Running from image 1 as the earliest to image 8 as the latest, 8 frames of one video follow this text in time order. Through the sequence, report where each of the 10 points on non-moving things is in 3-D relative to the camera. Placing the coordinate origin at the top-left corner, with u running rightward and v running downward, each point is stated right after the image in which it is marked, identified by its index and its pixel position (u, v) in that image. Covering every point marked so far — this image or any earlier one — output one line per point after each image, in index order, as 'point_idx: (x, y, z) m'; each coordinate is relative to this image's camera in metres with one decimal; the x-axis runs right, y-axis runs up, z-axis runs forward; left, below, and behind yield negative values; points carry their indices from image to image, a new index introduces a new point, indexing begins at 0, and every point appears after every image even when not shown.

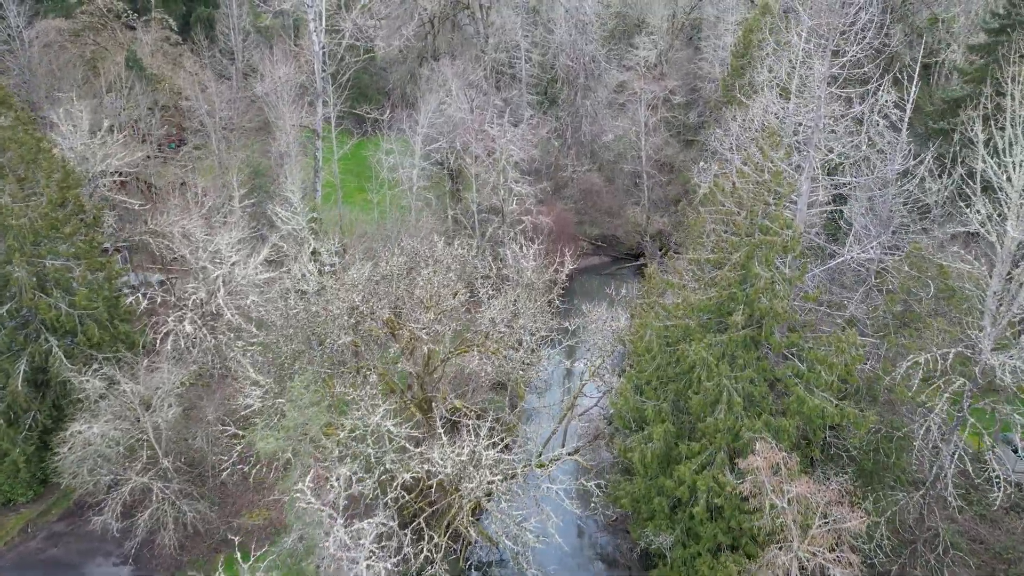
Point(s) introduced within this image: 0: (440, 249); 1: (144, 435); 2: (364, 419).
0: (-1.5, +0.8, +14.5) m
1: (-6.9, -2.8, +13.1) m
2: (-2.5, -2.2, +11.6) m
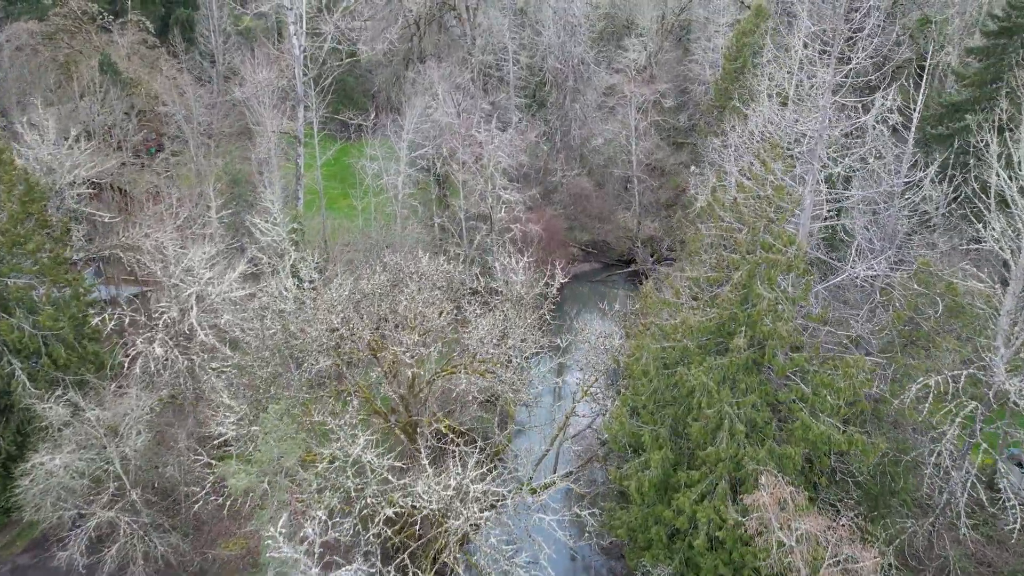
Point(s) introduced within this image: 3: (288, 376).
0: (-1.7, +0.4, +13.8) m
1: (-7.1, -3.1, +12.4) m
2: (-2.6, -2.5, +10.9) m
3: (-4.0, -1.6, +12.5) m
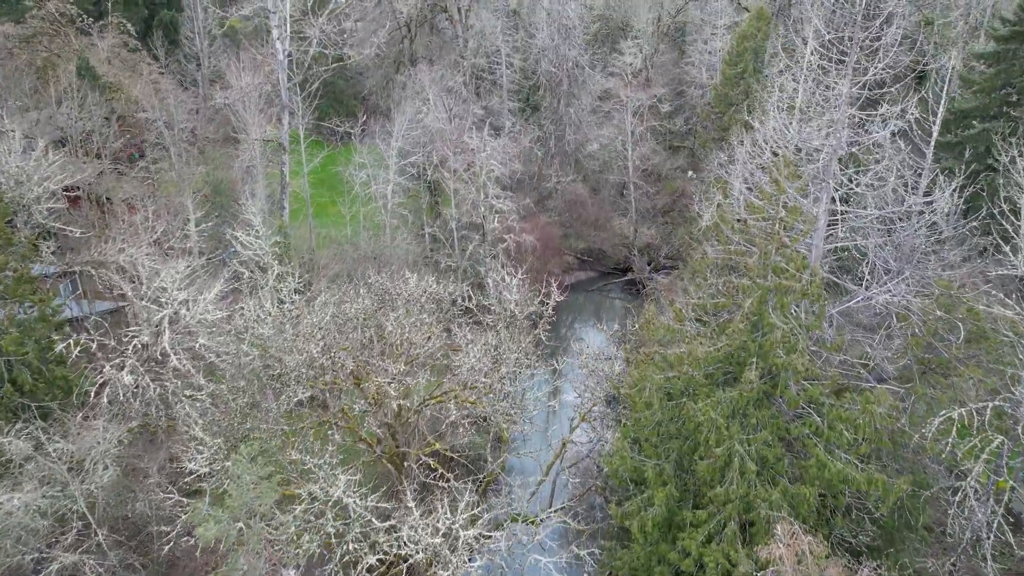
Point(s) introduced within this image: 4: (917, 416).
0: (-1.9, 0.0, +13.0) m
1: (-7.2, -3.6, +11.5) m
2: (-2.7, -2.9, +10.1) m
3: (-4.2, -2.0, +11.7) m
4: (+6.1, -1.9, +10.5) m
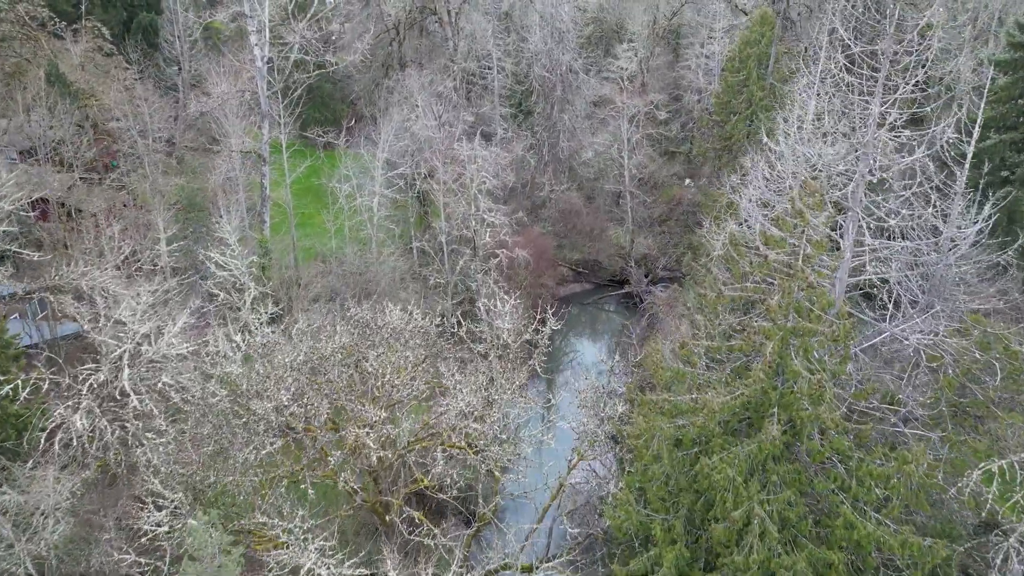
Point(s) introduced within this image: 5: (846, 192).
0: (-2.0, -0.5, +12.0) m
1: (-7.3, -4.1, +10.4) m
2: (-2.8, -3.5, +9.0) m
3: (-4.3, -2.6, +10.6) m
4: (+6.0, -2.4, +9.5) m
5: (+4.4, +1.3, +9.1) m
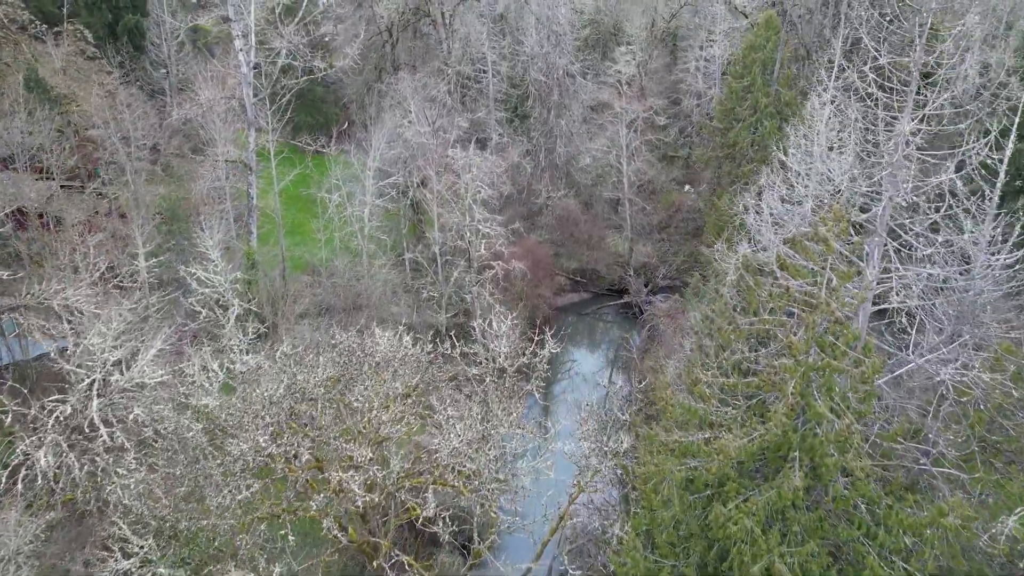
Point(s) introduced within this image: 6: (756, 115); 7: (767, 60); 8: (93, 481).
0: (-2.0, -0.9, +11.2) m
1: (-7.4, -4.5, +9.6) m
2: (-2.8, -3.9, +8.2) m
3: (-4.3, -3.0, +9.8) m
4: (+6.0, -2.8, +8.8) m
5: (+4.4, +0.9, +8.4) m
6: (+6.8, +4.8, +19.5) m
7: (+7.1, +6.4, +19.5) m
8: (-6.6, -3.0, +10.9) m
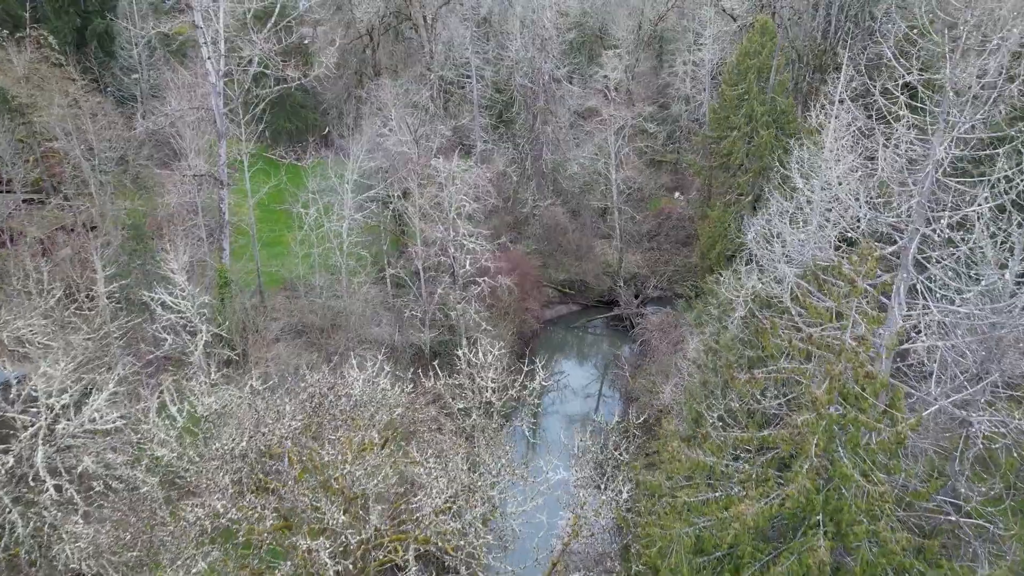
0: (-2.2, -1.4, +10.3) m
1: (-7.5, -5.1, +8.5) m
2: (-2.9, -4.4, +7.3) m
3: (-4.4, -3.5, +8.8) m
4: (+5.8, -3.2, +8.0) m
5: (+4.2, +0.4, +7.6) m
6: (+6.4, +4.4, +18.7) m
7: (+6.7, +6.0, +18.8) m
8: (-6.7, -3.6, +9.8) m
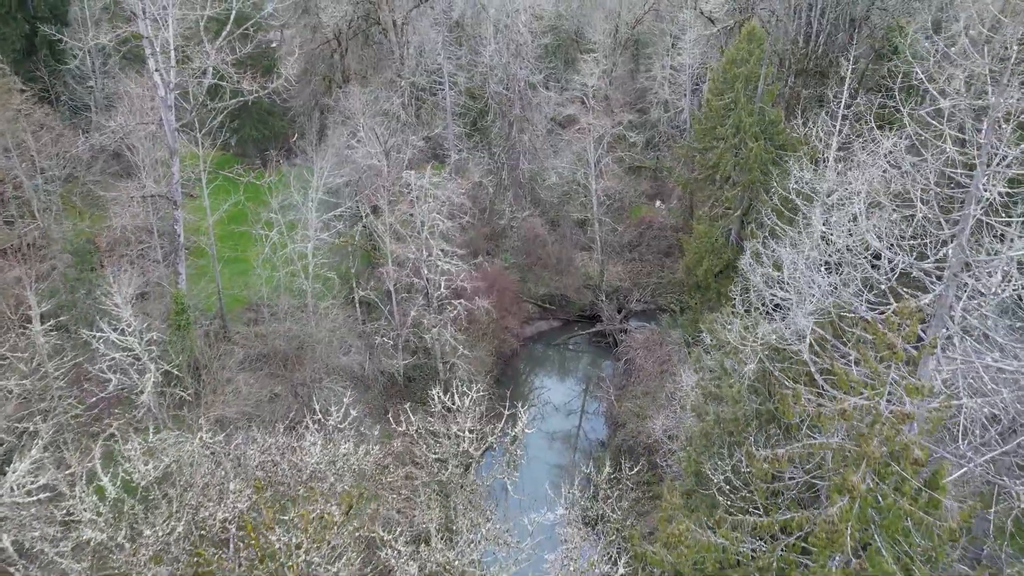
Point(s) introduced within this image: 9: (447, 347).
0: (-2.5, -2.0, +9.1) m
1: (-7.6, -5.8, +7.2) m
2: (-3.1, -5.0, +6.0) m
3: (-4.6, -4.2, +7.6) m
4: (+5.7, -3.7, +7.0) m
5: (+4.0, -0.1, +6.6) m
6: (+5.8, +3.9, +17.8) m
7: (+6.1, +5.5, +17.9) m
8: (-6.9, -4.3, +8.5) m
9: (-1.8, -1.6, +19.4) m
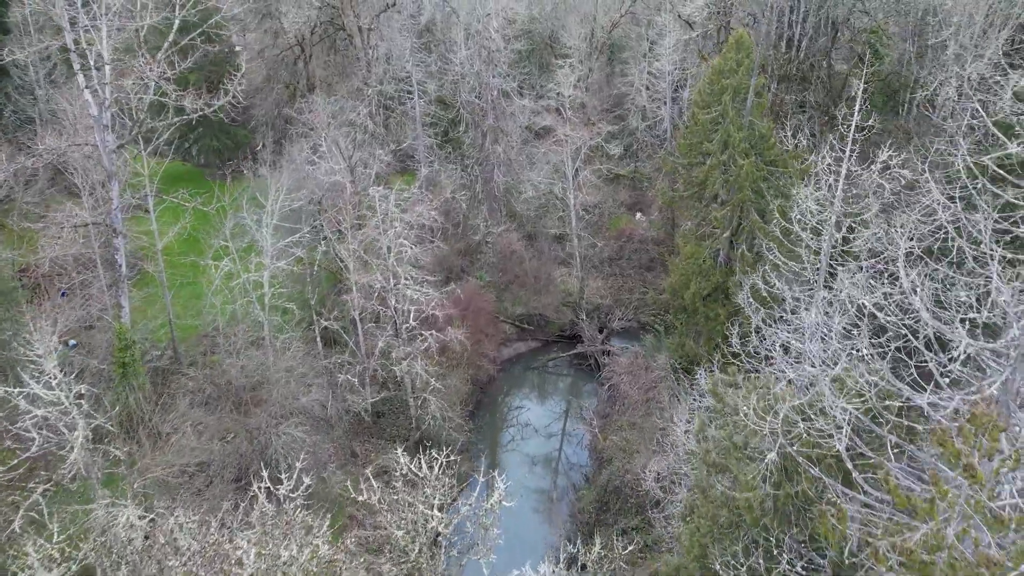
0: (-2.8, -2.8, +7.6) m
1: (-7.8, -6.6, +5.6) m
2: (-3.2, -5.8, +4.6) m
3: (-4.8, -4.9, +6.1) m
4: (+5.5, -4.4, +5.9) m
5: (+3.8, -0.7, +5.4) m
6: (+5.1, +3.3, +16.6) m
7: (+5.4, +4.9, +16.7) m
8: (-7.1, -5.1, +6.9) m
9: (-2.4, -2.4, +18.0) m
